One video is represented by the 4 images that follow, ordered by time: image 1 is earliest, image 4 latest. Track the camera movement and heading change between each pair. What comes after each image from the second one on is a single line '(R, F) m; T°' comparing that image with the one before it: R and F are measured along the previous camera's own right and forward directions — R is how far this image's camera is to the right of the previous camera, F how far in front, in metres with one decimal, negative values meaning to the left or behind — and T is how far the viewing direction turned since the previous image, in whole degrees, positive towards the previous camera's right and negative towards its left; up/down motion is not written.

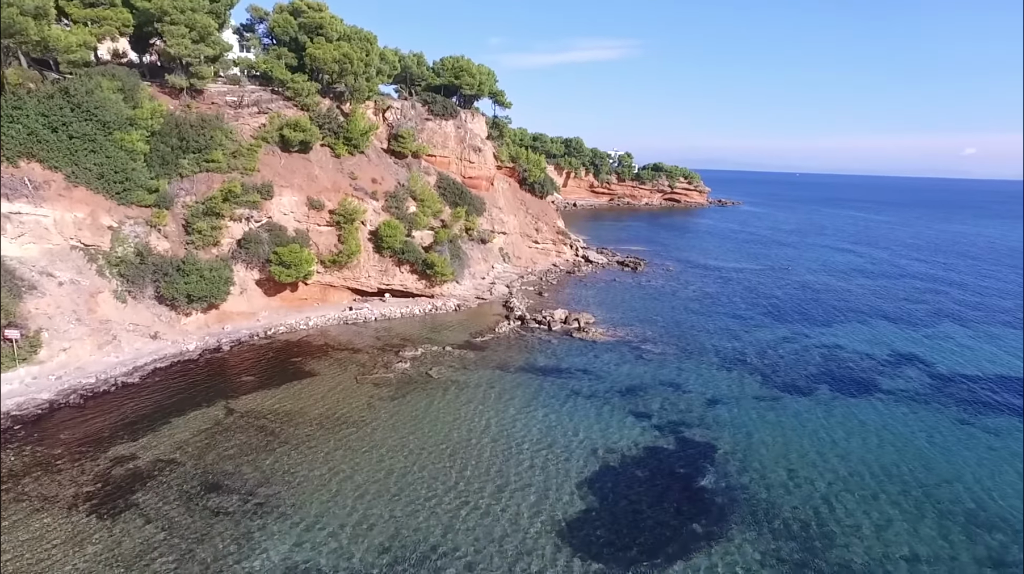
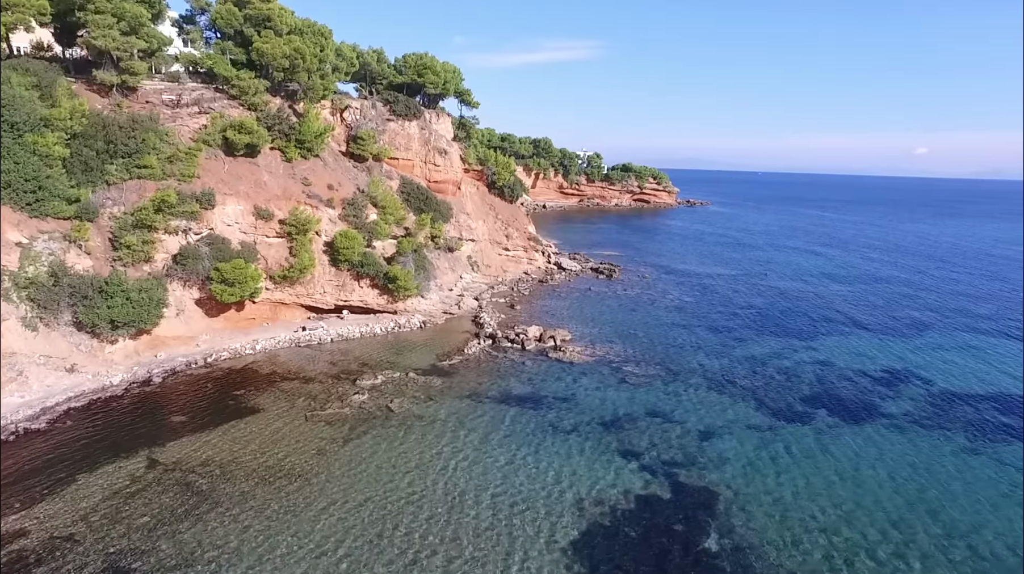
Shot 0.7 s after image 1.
(0.0, +3.1) m; +3°
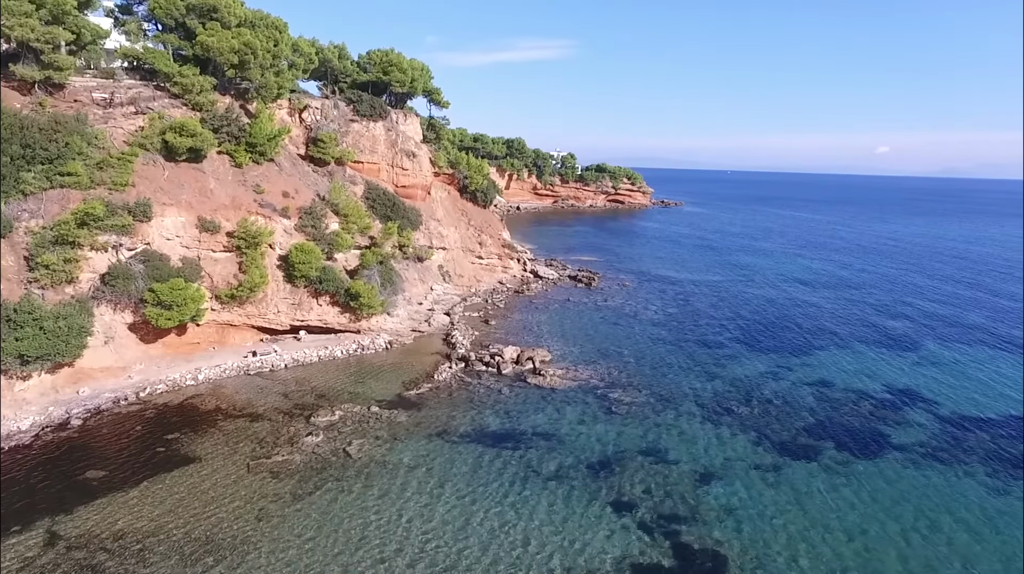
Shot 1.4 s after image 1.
(0.0, +3.1) m; +2°
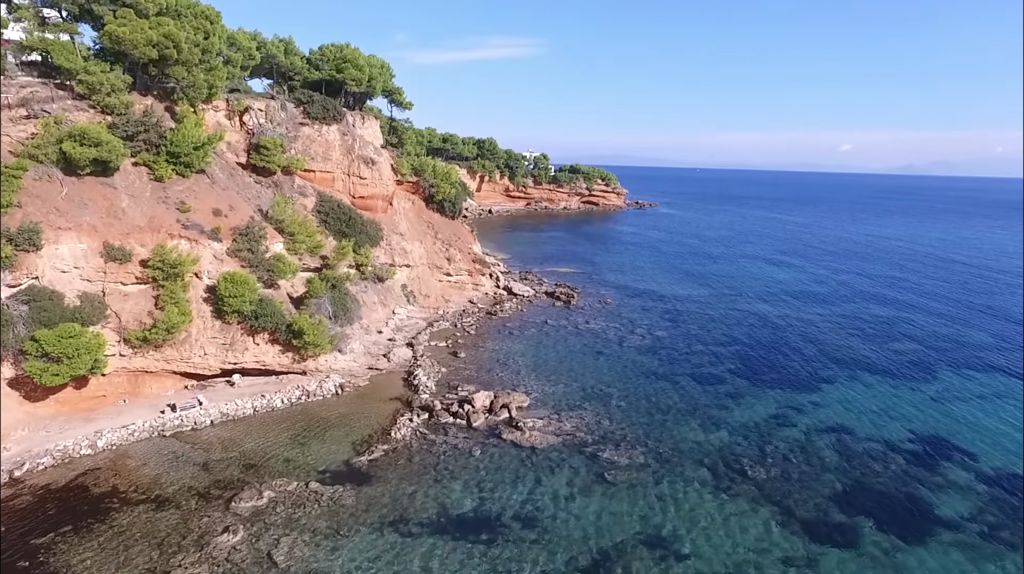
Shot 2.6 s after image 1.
(+0.1, +4.9) m; +3°
